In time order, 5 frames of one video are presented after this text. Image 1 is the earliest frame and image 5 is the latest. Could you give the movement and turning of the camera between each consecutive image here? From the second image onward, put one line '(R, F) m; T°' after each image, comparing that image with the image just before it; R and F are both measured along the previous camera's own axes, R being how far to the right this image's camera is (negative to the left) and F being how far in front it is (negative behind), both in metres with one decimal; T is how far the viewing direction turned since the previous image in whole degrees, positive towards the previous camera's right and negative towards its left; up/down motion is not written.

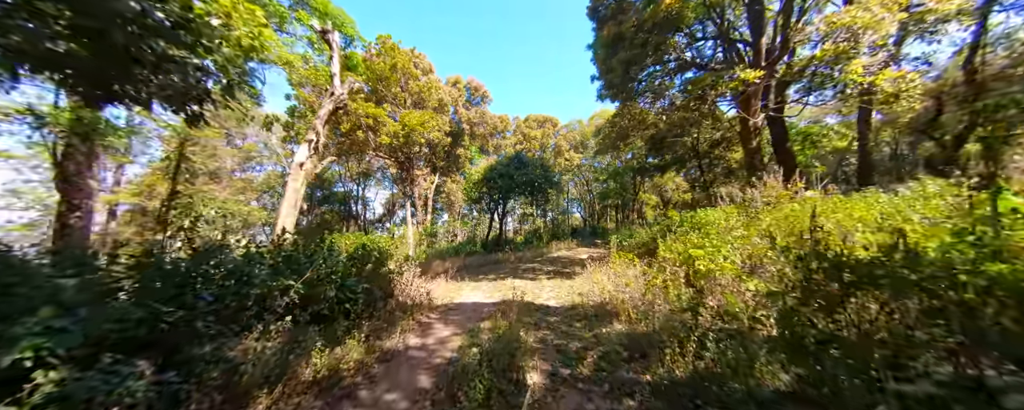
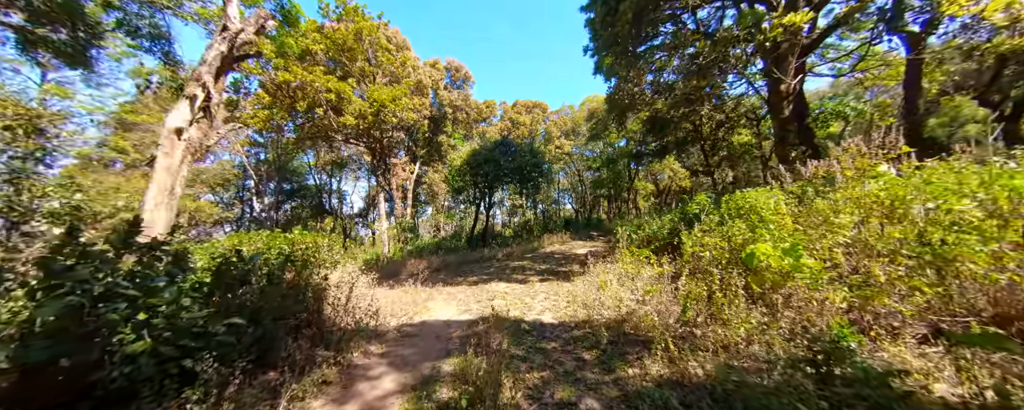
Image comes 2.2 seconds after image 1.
(+0.1, +1.6) m; +2°
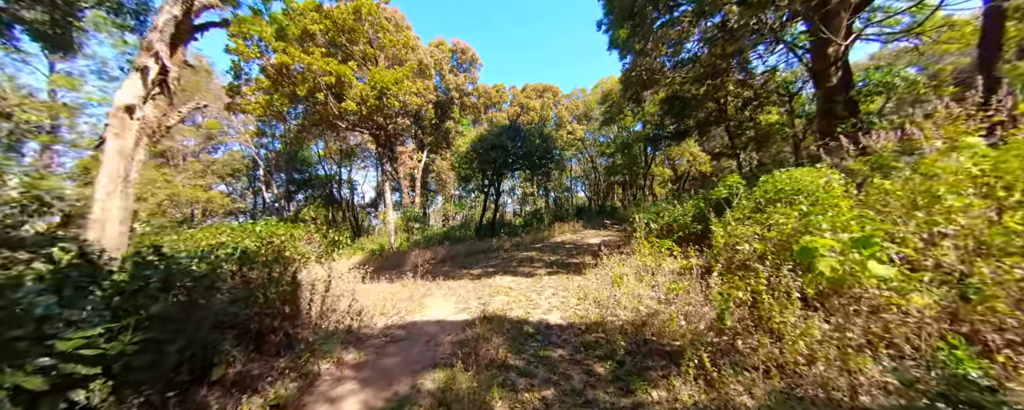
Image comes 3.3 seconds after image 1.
(+0.2, +0.6) m; -2°
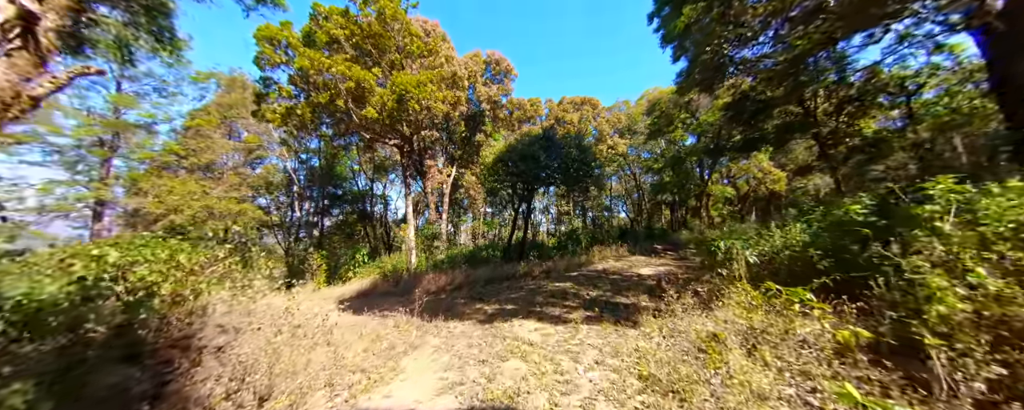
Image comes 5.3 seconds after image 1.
(+0.1, +1.6) m; -7°
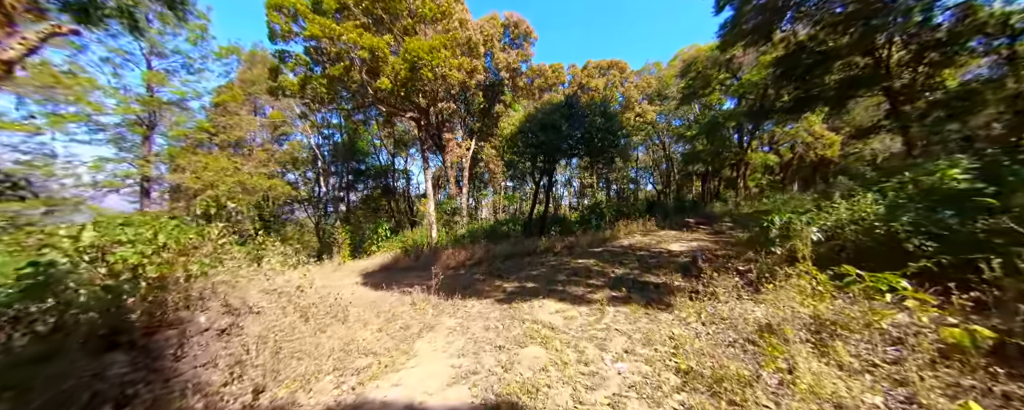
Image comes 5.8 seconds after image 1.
(0.0, +0.4) m; -4°
